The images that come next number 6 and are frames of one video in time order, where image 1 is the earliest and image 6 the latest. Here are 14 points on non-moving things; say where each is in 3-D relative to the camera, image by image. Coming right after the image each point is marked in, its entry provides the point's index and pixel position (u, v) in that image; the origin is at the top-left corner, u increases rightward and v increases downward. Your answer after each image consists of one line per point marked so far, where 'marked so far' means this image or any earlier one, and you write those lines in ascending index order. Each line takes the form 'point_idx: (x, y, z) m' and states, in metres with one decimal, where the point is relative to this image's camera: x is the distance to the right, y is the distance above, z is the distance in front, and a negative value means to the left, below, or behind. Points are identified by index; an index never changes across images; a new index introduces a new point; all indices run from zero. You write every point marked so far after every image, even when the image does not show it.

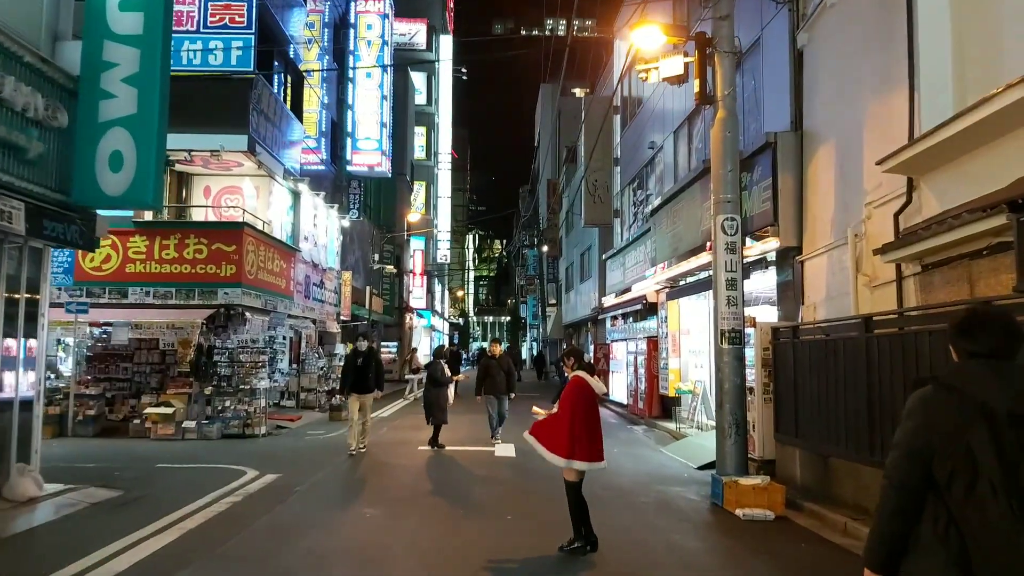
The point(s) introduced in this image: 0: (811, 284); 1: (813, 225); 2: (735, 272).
0: (+3.5, 0.0, +9.1) m
1: (+3.5, +0.7, +9.1) m
2: (+2.3, +0.2, +8.1) m
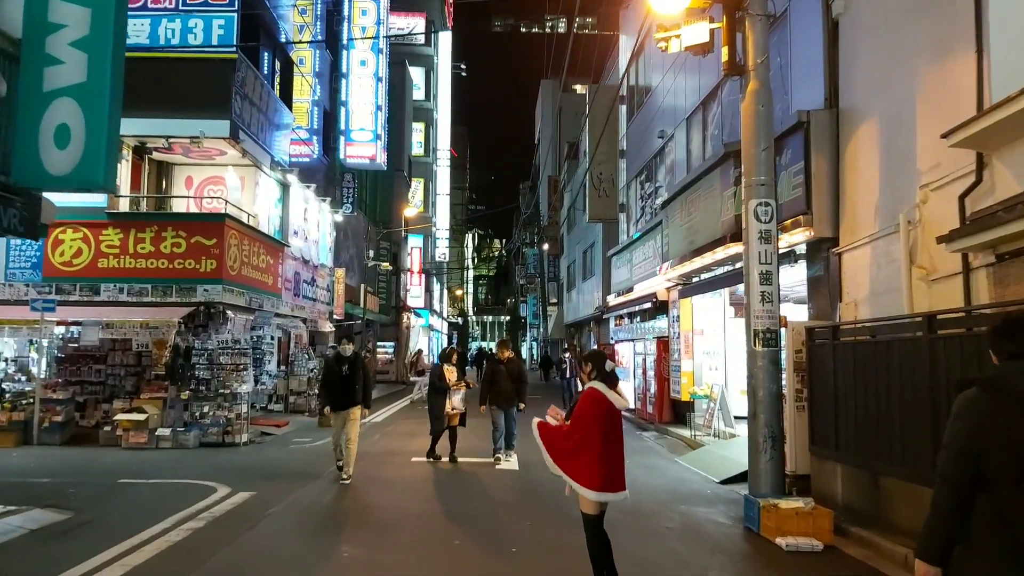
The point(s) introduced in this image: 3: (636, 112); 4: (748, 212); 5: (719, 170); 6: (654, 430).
0: (+3.5, +0.1, +8.1) m
1: (+3.6, +0.8, +8.2) m
2: (+2.3, +0.2, +7.1) m
3: (+3.0, +4.3, +19.5) m
4: (+2.2, +0.7, +7.2) m
5: (+2.8, +1.6, +10.8) m
6: (+2.6, -2.7, +14.8) m
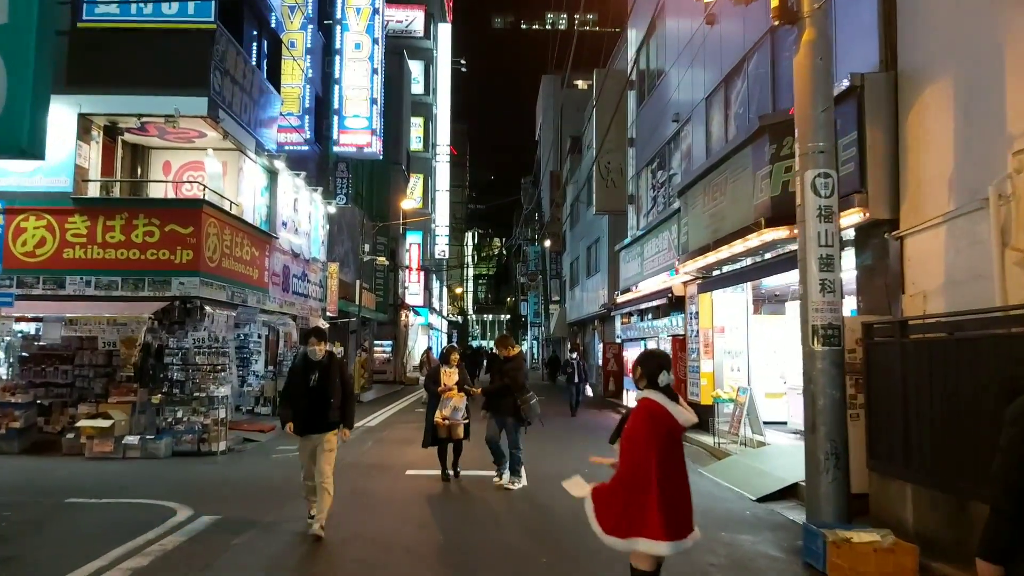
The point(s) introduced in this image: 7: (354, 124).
0: (+3.6, +0.2, +7.0) m
1: (+3.6, +0.9, +7.0) m
2: (+2.4, +0.3, +6.0) m
3: (+3.1, +4.4, +18.3) m
4: (+2.3, +0.8, +6.1) m
5: (+2.9, +1.7, +9.6) m
6: (+2.7, -2.6, +13.7) m
7: (-4.0, +4.1, +19.7) m
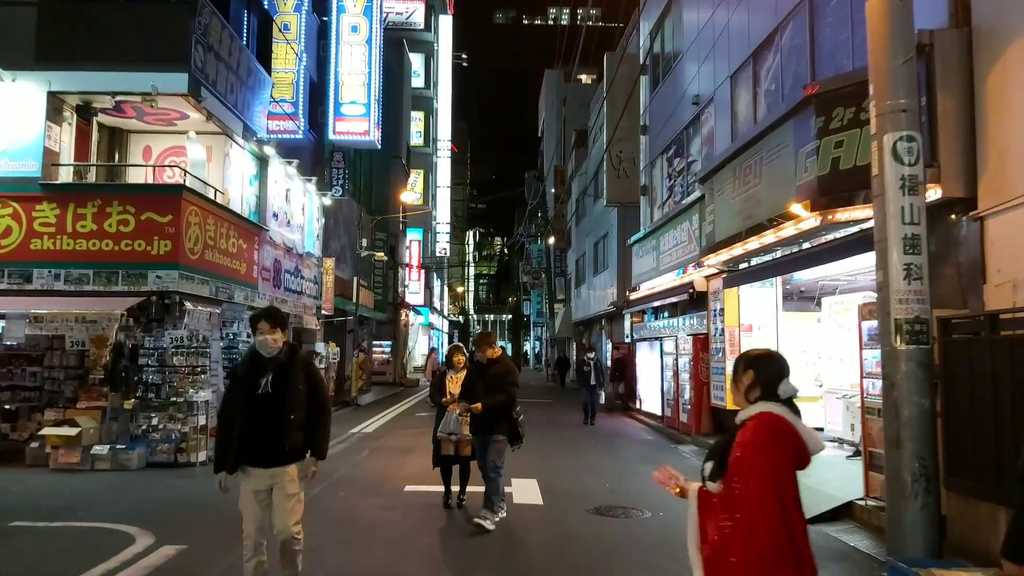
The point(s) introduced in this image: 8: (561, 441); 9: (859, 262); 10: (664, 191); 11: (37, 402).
0: (+3.7, +0.3, +5.9) m
1: (+3.8, +1.0, +6.0) m
2: (+2.5, +0.4, +4.9) m
3: (+3.3, +4.5, +17.3) m
4: (+2.4, +0.9, +5.1) m
5: (+3.0, +1.8, +8.6) m
6: (+2.9, -2.5, +12.6) m
7: (-3.8, +4.2, +18.7) m
8: (+0.8, -2.4, +12.3) m
9: (+4.5, +0.3, +10.2) m
10: (+3.2, +2.0, +16.4) m
11: (-6.7, -1.6, +11.1) m
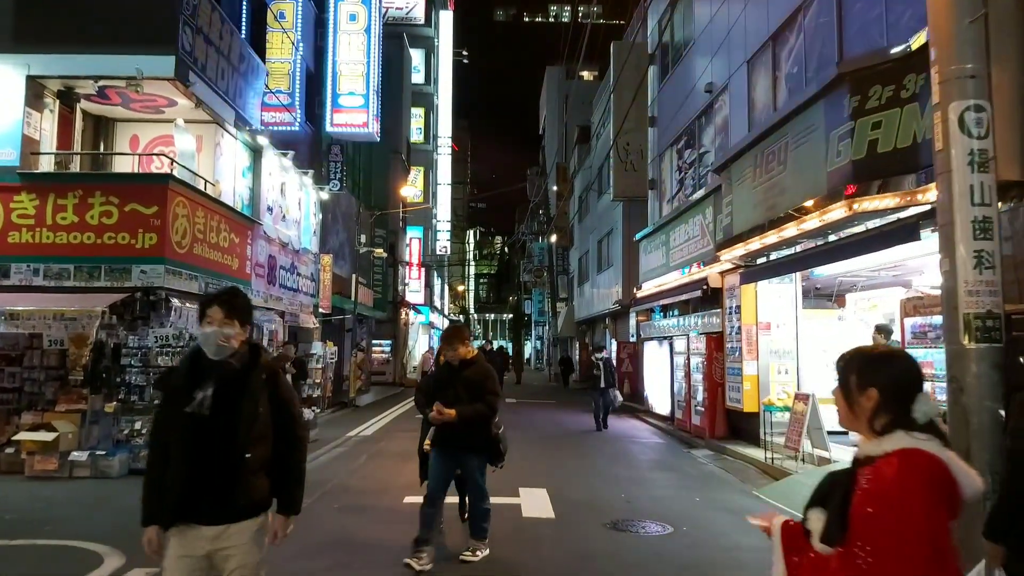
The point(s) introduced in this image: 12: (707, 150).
0: (+3.8, +0.3, +5.3) m
1: (+3.8, +1.0, +5.4) m
2: (+2.6, +0.5, +4.3) m
3: (+3.3, +4.6, +16.7) m
4: (+2.5, +0.9, +4.5) m
5: (+3.1, +1.9, +8.0) m
6: (+2.9, -2.4, +12.0) m
7: (-3.8, +4.2, +18.0) m
8: (+0.8, -2.3, +11.7) m
9: (+4.6, +0.4, +9.6) m
10: (+3.3, +2.1, +15.8) m
11: (-6.6, -1.5, +10.5) m
12: (+3.4, +2.4, +13.7) m
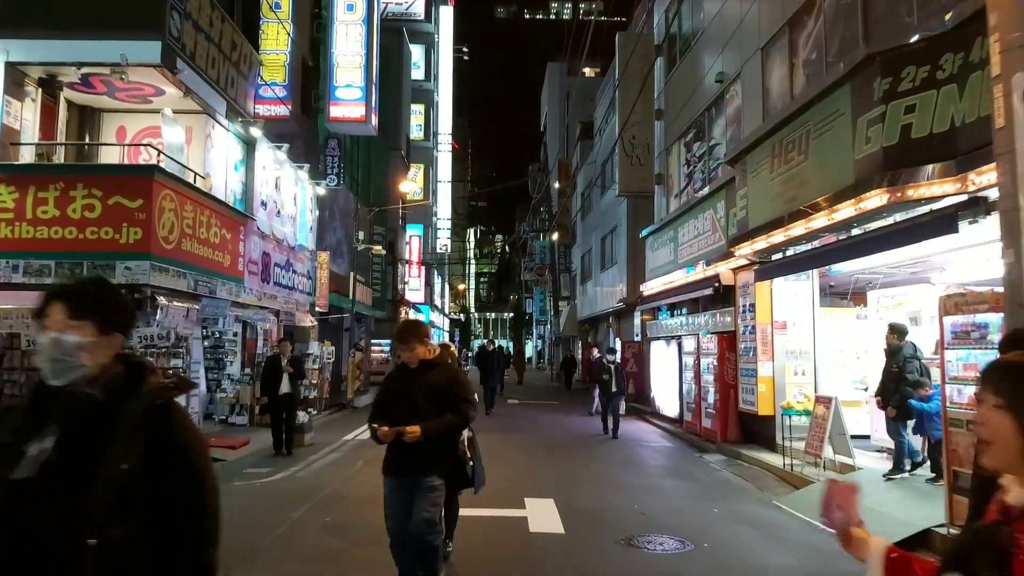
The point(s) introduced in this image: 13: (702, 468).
0: (+3.8, +0.4, +4.8) m
1: (+3.9, +1.0, +4.9) m
2: (+2.7, +0.5, +3.8) m
3: (+3.4, +4.6, +16.2) m
4: (+2.5, +1.0, +4.0) m
5: (+3.1, +1.9, +7.5) m
6: (+3.0, -2.4, +11.5) m
7: (-3.7, +4.3, +17.5) m
8: (+0.9, -2.3, +11.2) m
9: (+4.6, +0.4, +9.1) m
10: (+3.3, +2.1, +15.3) m
11: (-6.6, -1.5, +10.0) m
12: (+3.4, +2.5, +13.2) m
13: (+2.5, -2.3, +10.3) m
